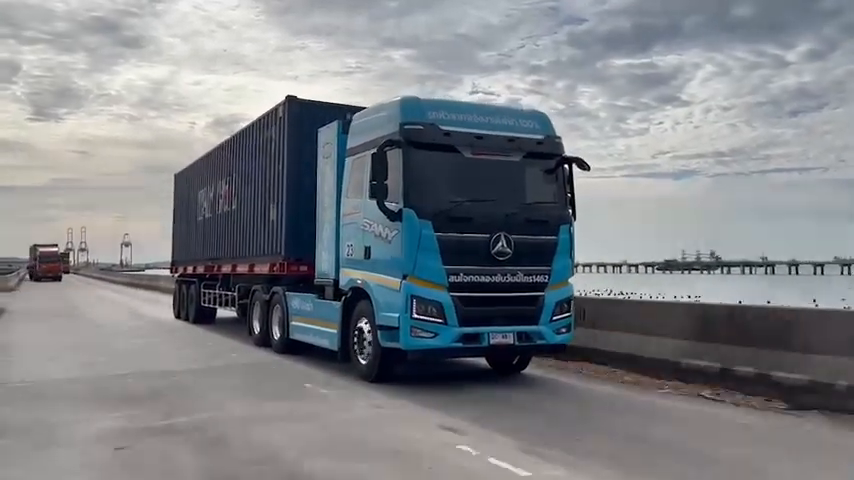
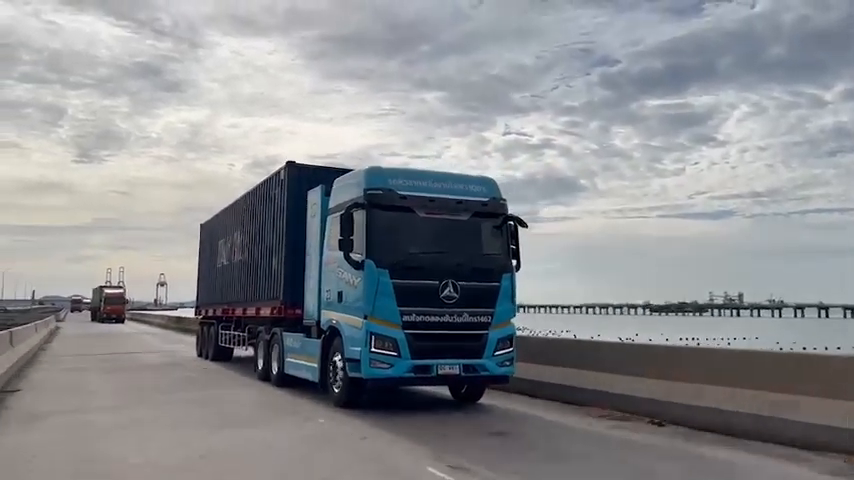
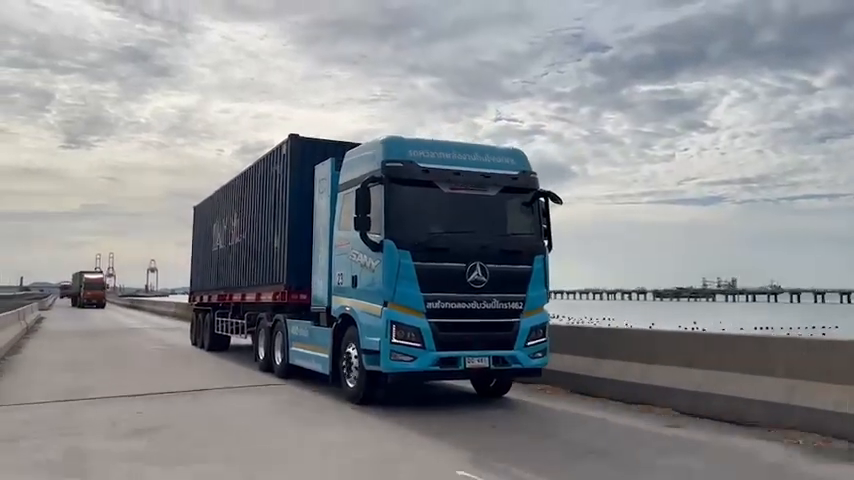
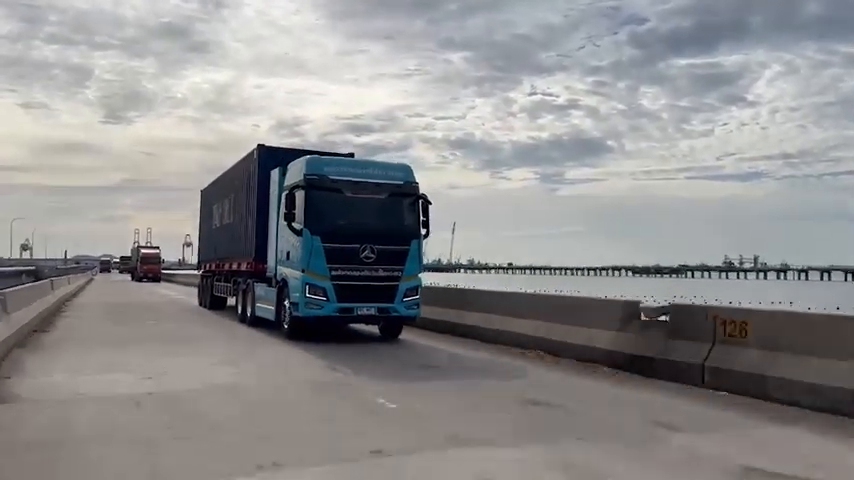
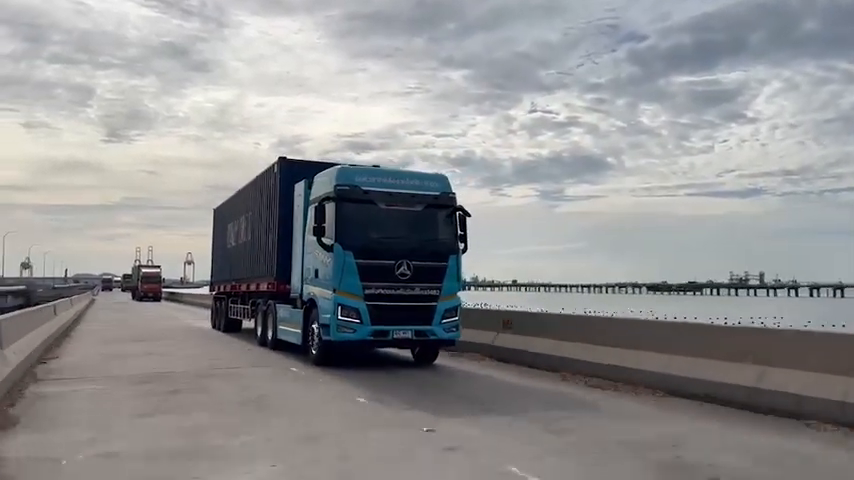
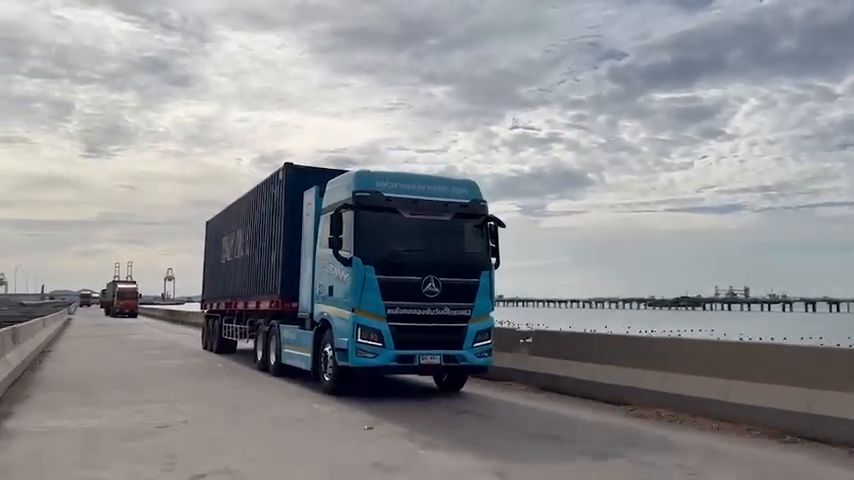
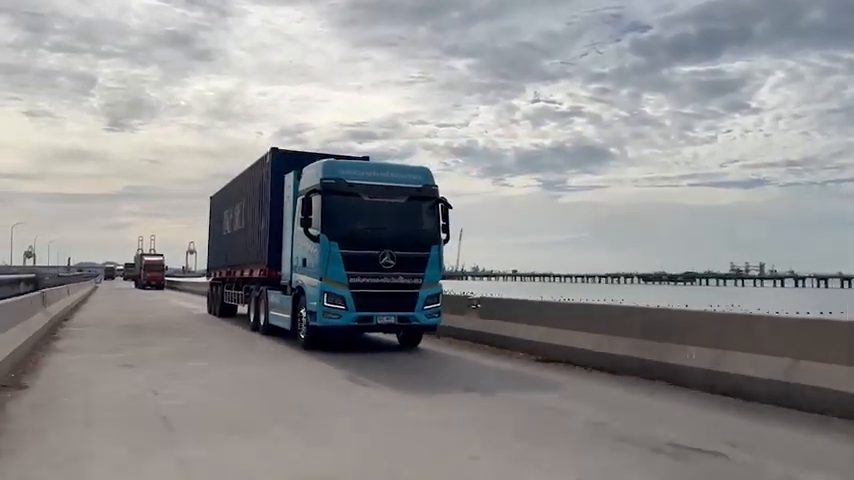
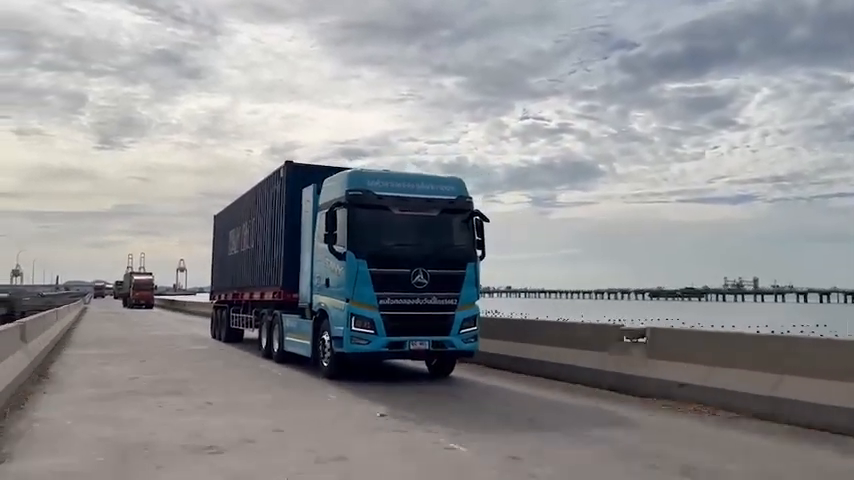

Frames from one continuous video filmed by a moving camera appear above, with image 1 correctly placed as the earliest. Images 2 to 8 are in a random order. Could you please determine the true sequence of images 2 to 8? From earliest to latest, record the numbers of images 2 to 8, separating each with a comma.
3, 2, 6, 8, 5, 7, 4
